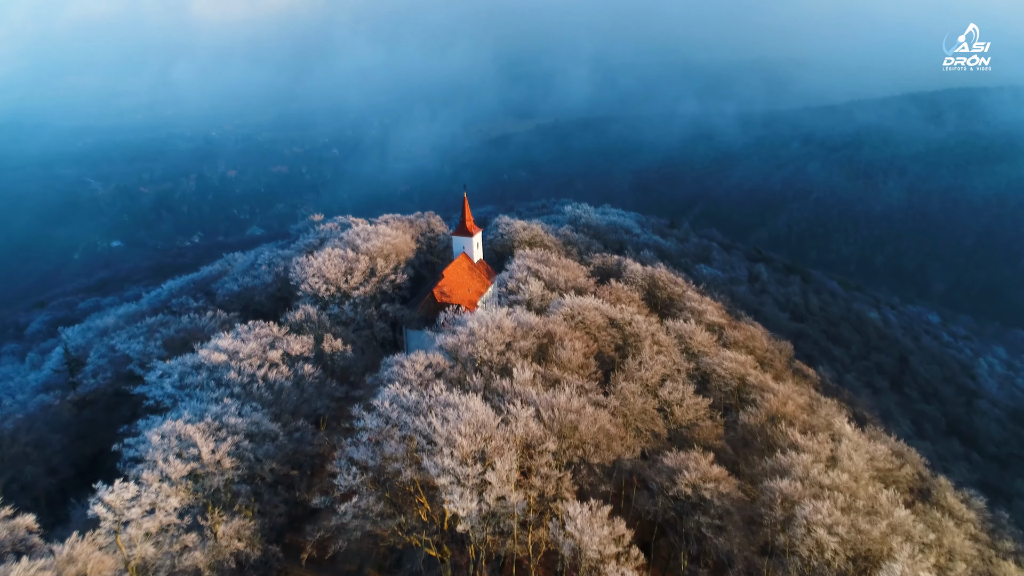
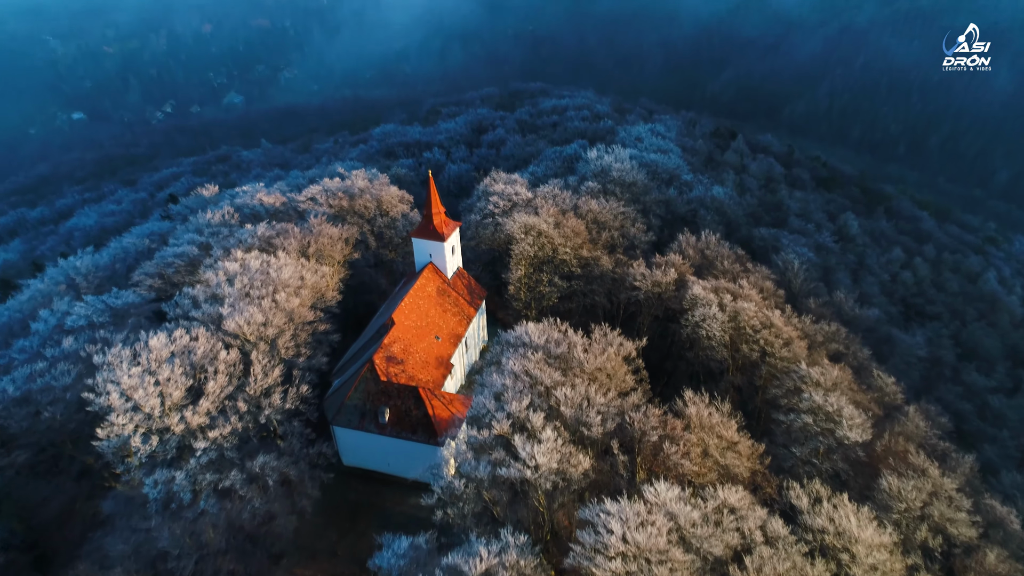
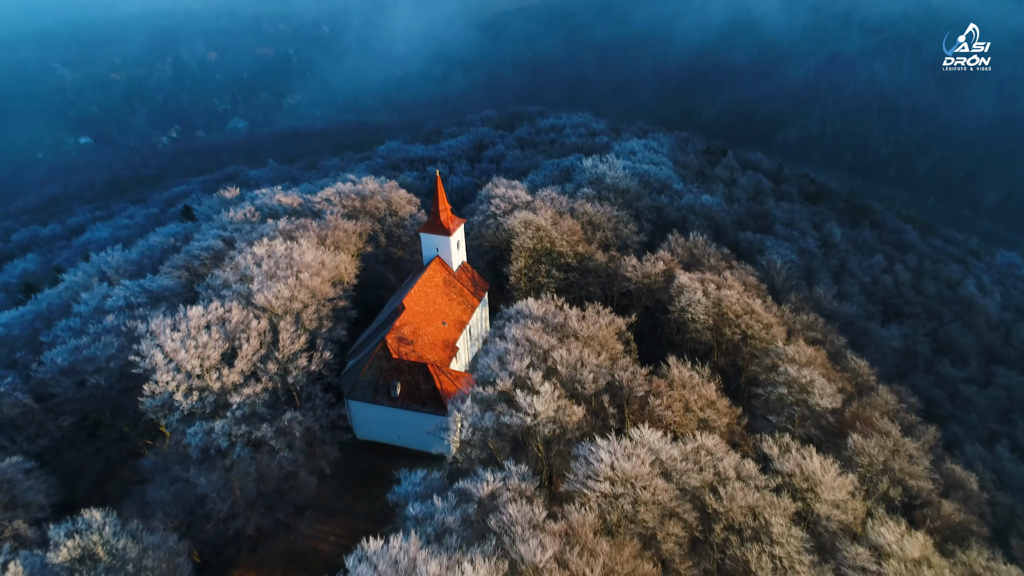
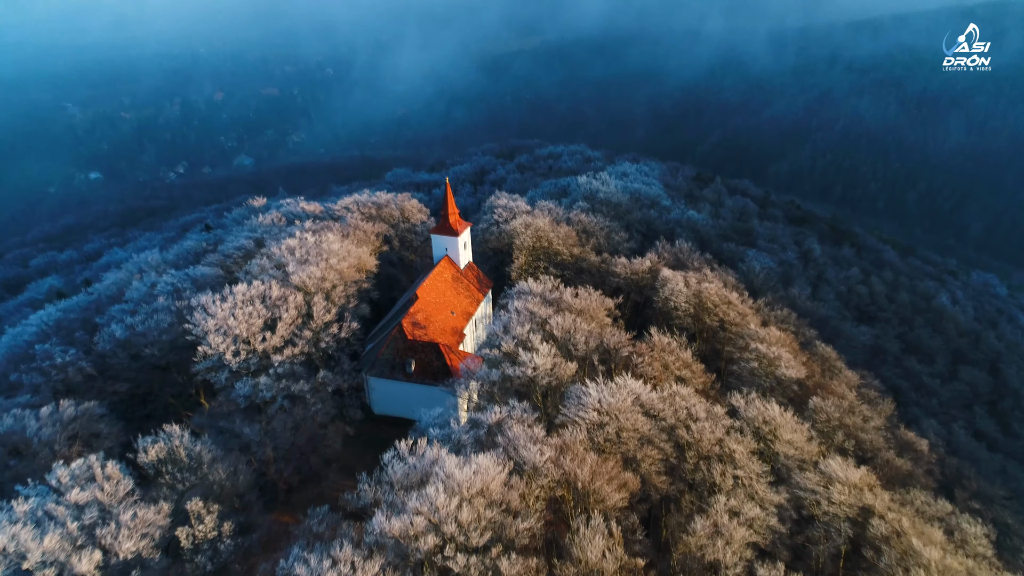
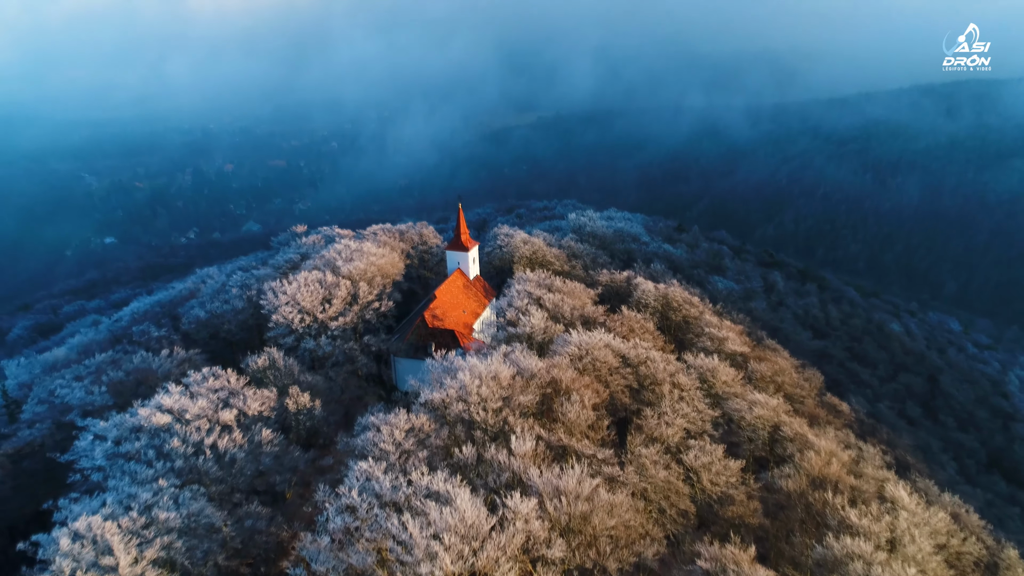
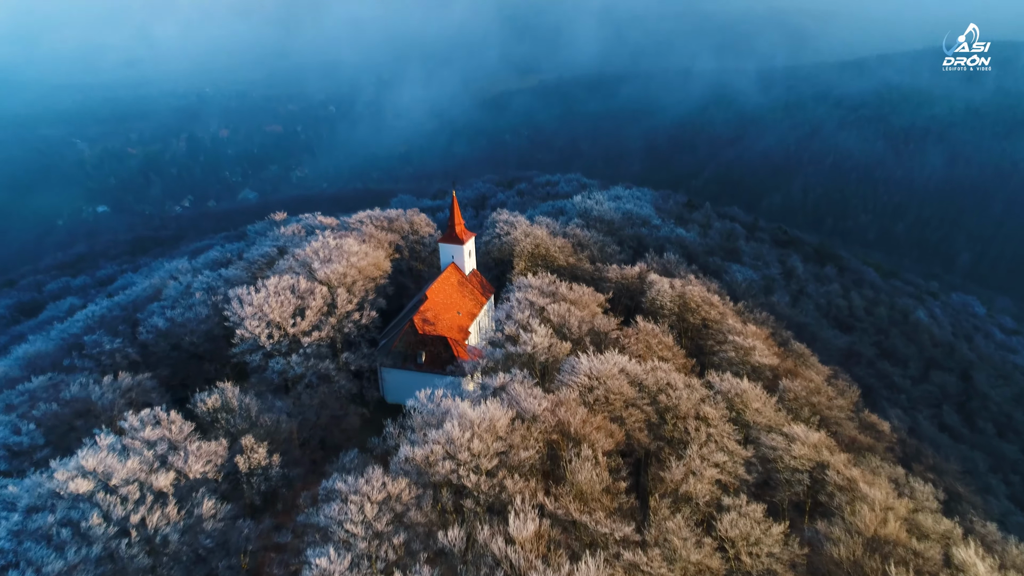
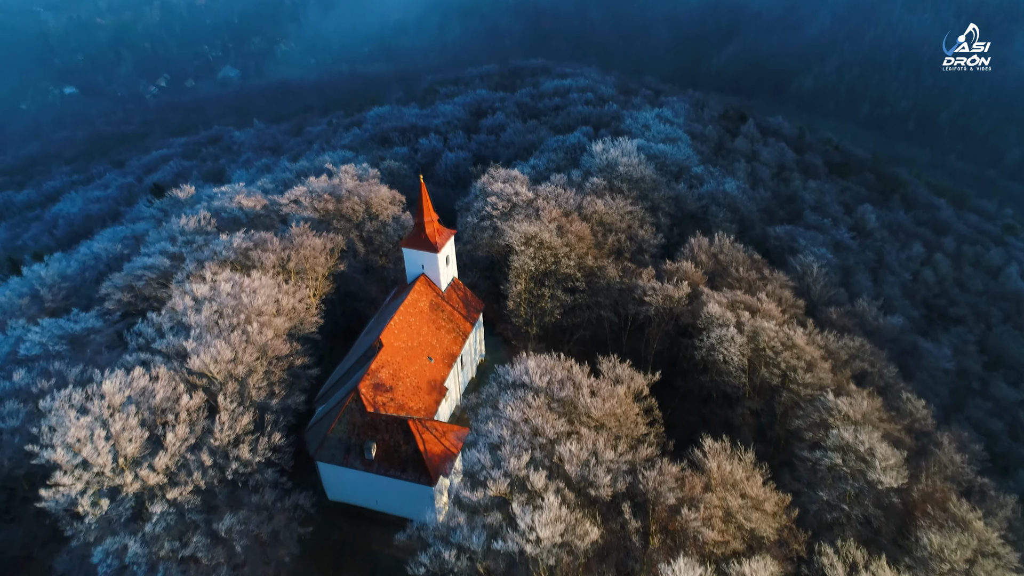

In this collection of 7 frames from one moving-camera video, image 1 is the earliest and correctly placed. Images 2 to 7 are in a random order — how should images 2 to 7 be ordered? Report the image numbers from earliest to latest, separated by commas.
5, 6, 4, 3, 2, 7
